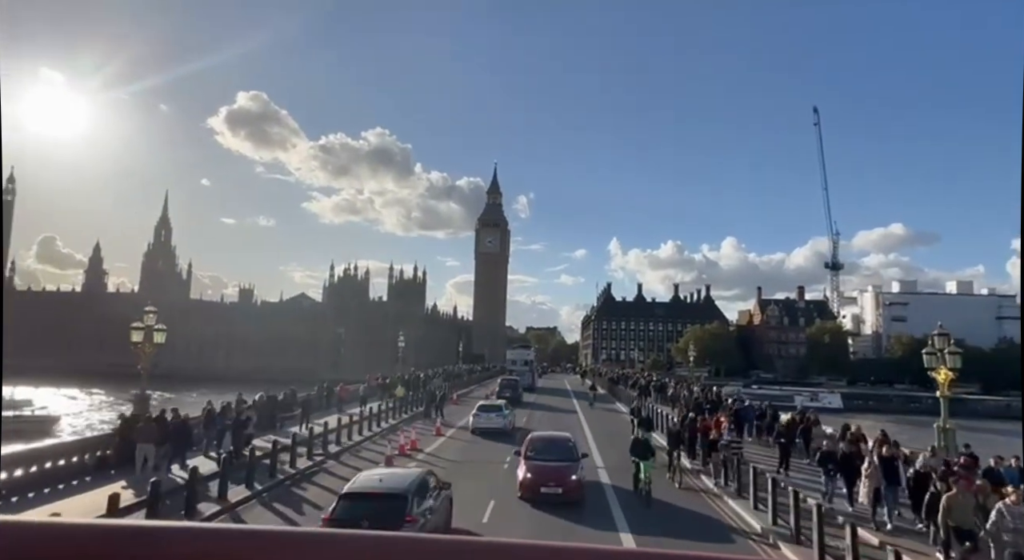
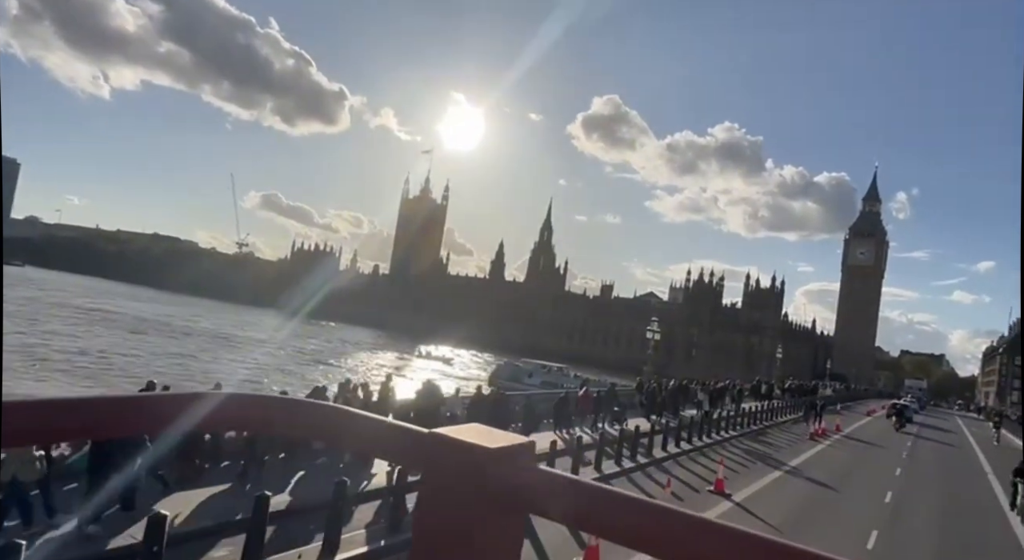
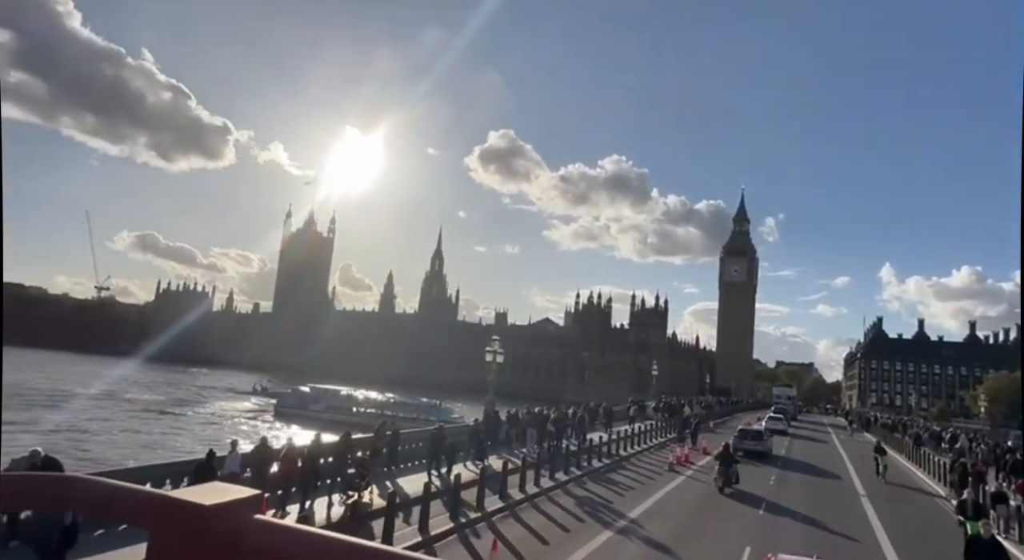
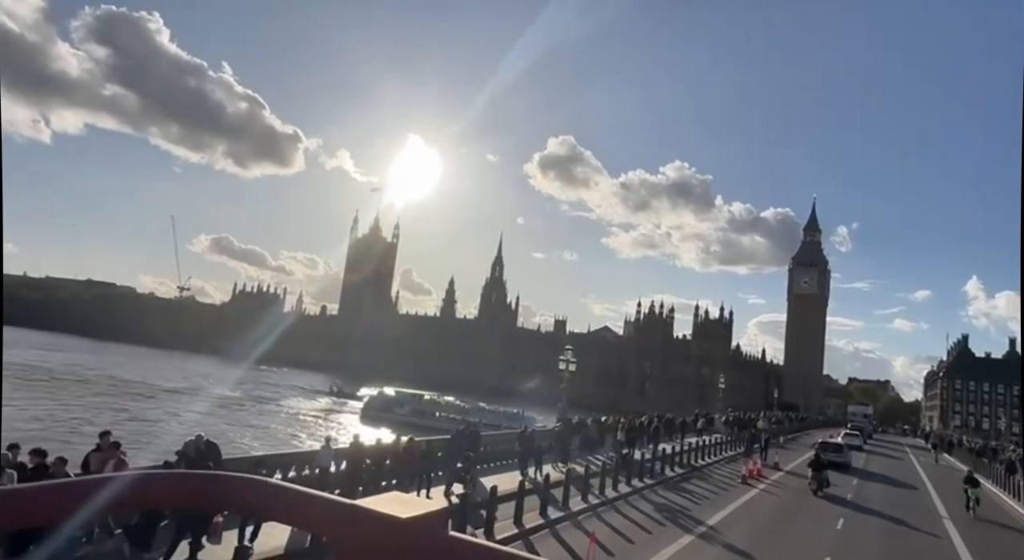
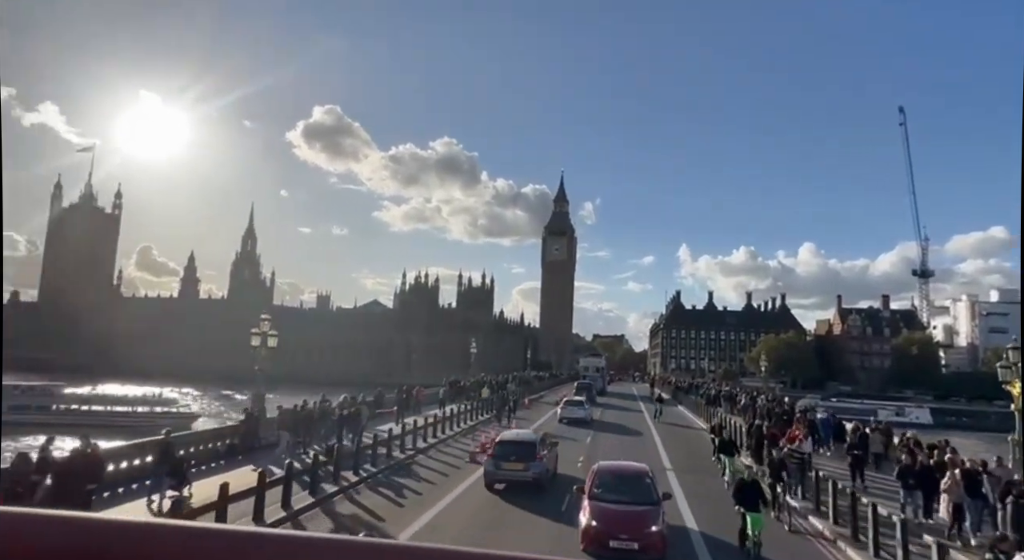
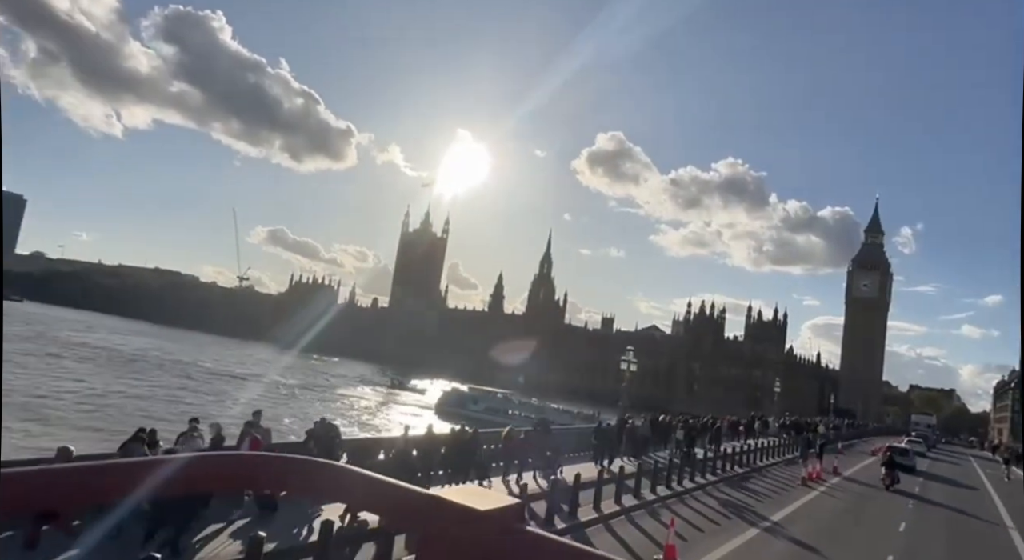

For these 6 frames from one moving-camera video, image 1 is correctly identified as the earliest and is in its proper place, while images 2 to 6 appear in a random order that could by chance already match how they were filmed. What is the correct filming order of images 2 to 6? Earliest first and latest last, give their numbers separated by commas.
5, 3, 4, 6, 2
